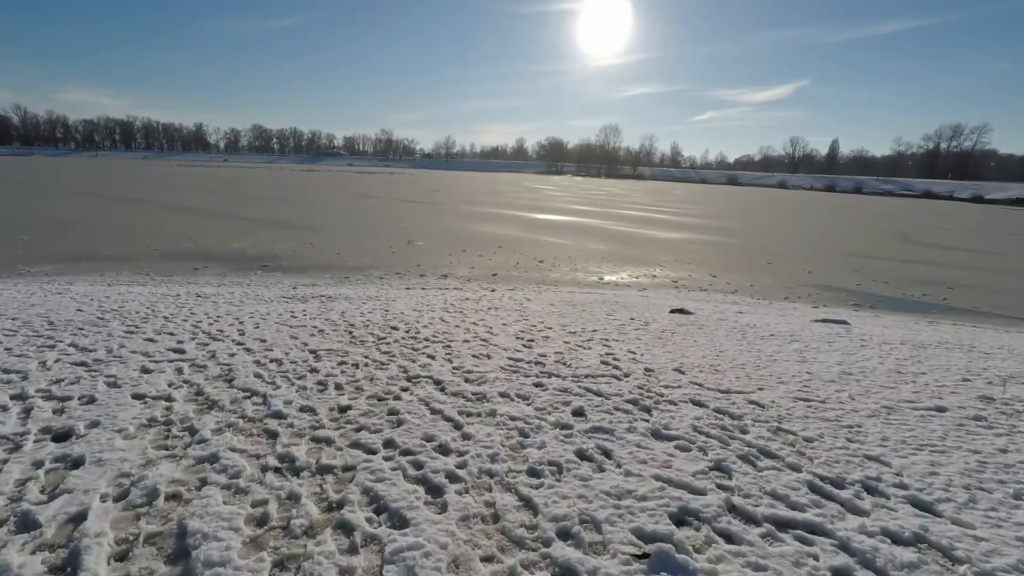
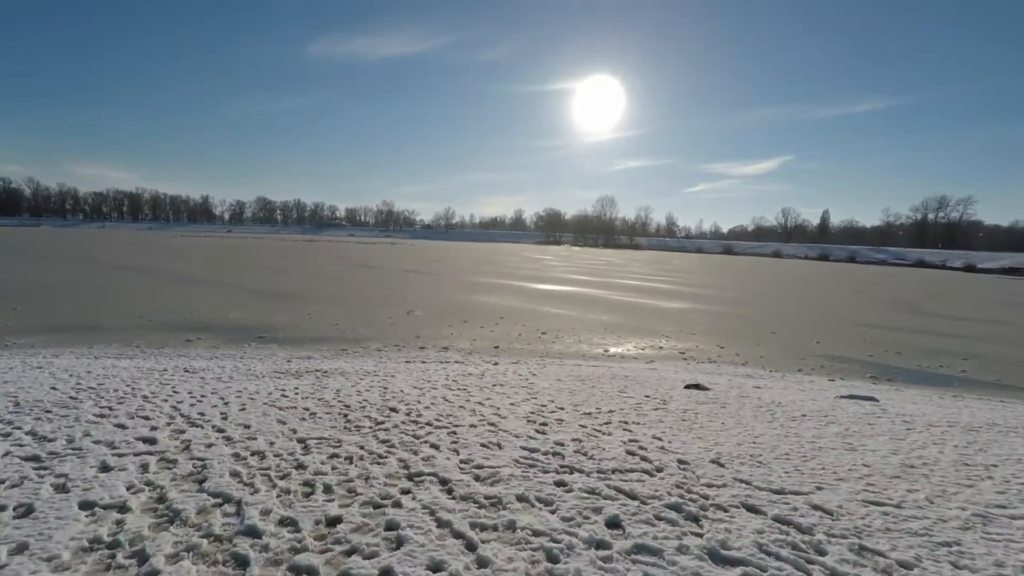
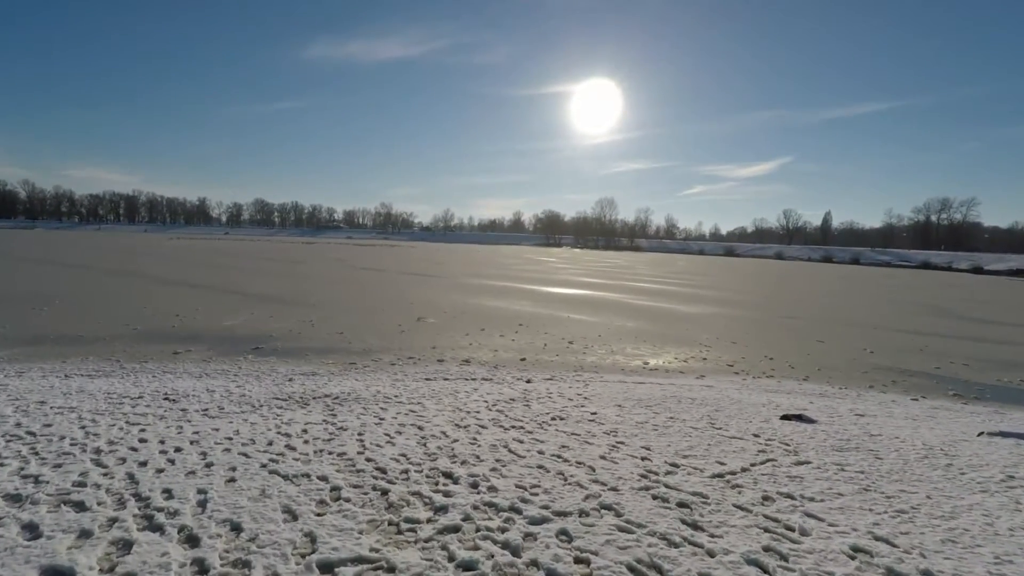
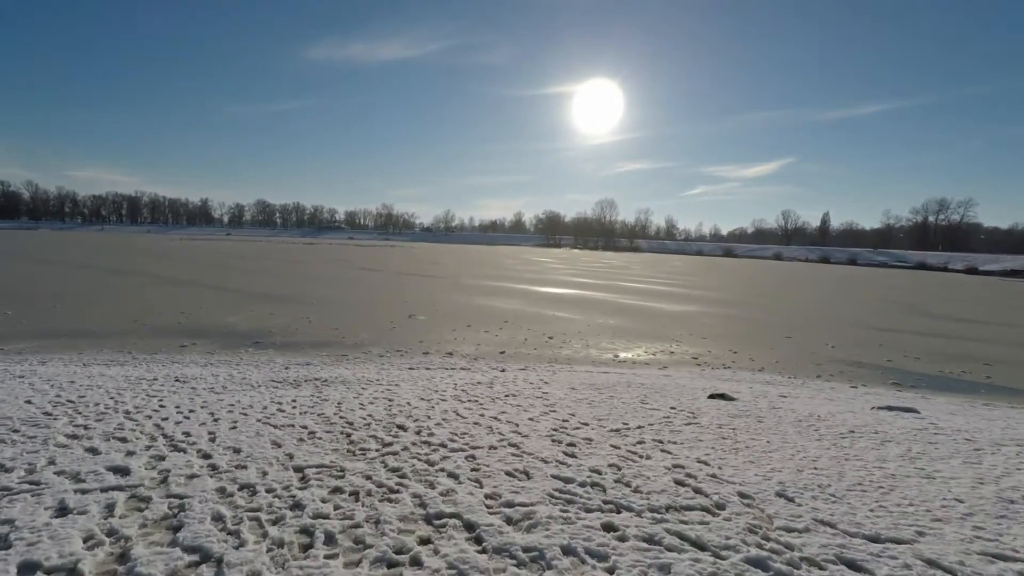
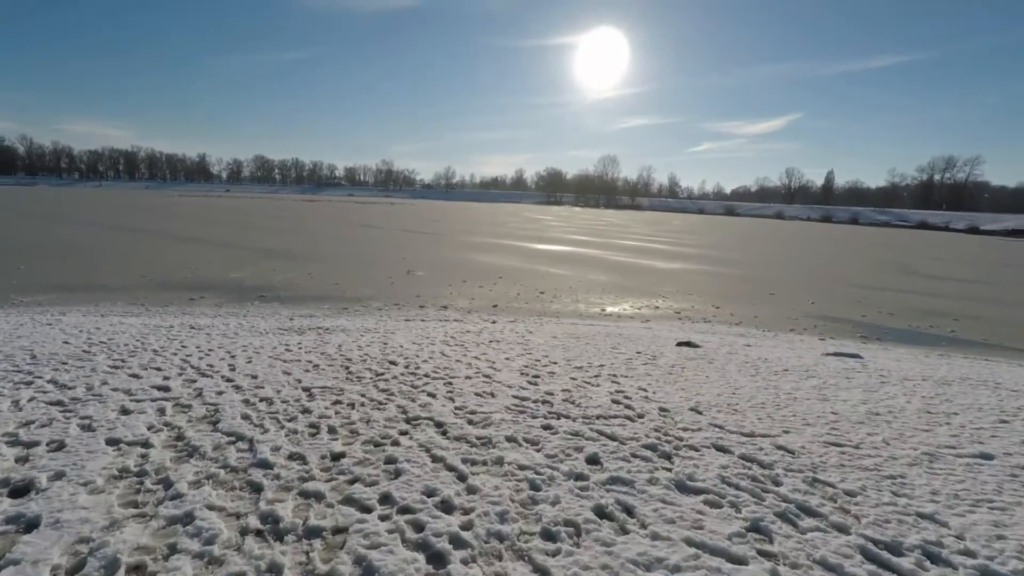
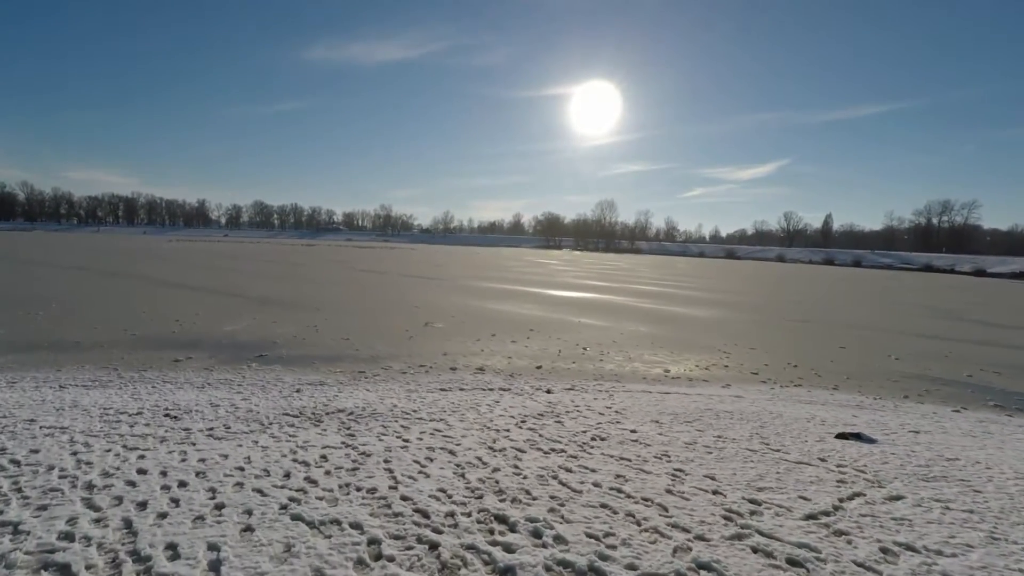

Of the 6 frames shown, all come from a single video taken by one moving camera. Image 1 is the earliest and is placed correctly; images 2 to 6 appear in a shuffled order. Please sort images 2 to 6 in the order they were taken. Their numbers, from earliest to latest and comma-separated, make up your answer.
5, 2, 4, 3, 6
